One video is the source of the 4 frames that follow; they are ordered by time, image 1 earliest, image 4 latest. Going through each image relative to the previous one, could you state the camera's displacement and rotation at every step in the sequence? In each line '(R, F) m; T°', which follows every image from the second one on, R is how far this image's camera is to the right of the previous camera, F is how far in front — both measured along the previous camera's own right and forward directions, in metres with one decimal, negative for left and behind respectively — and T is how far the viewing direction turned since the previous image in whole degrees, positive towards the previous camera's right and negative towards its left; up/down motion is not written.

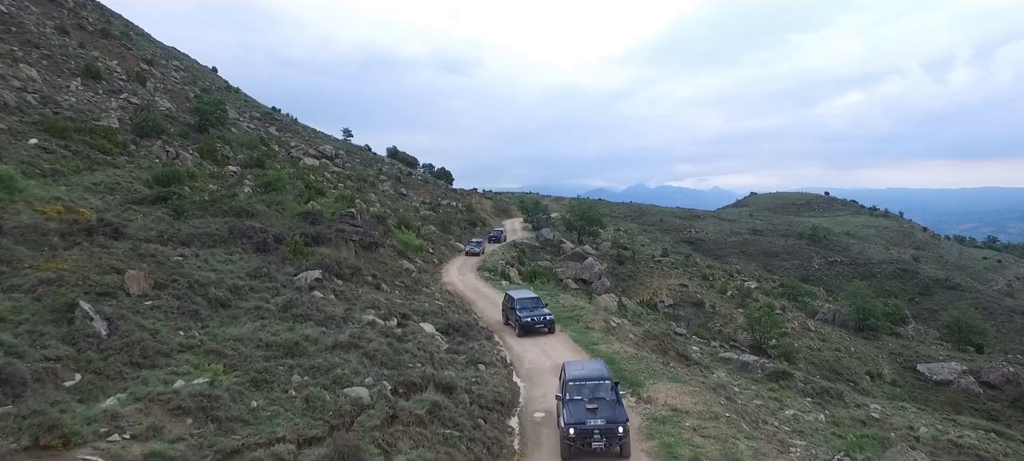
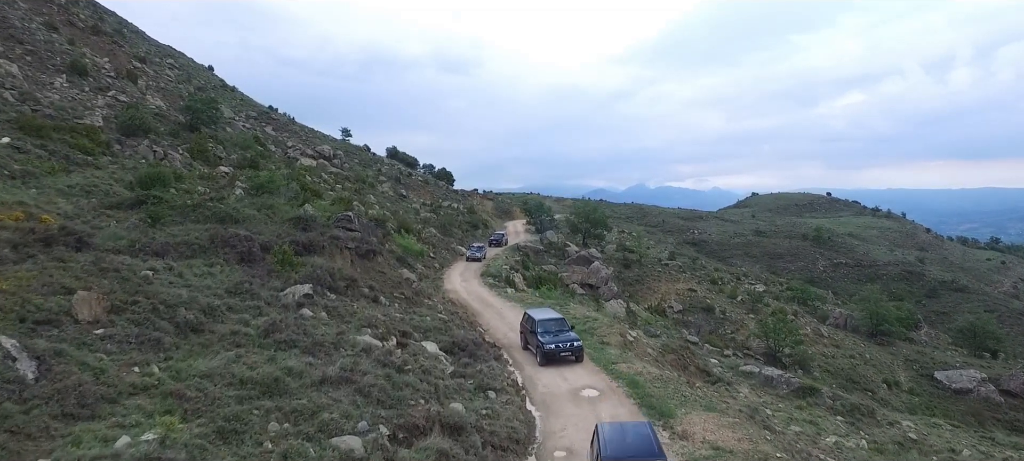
(-0.3, +1.3) m; 0°
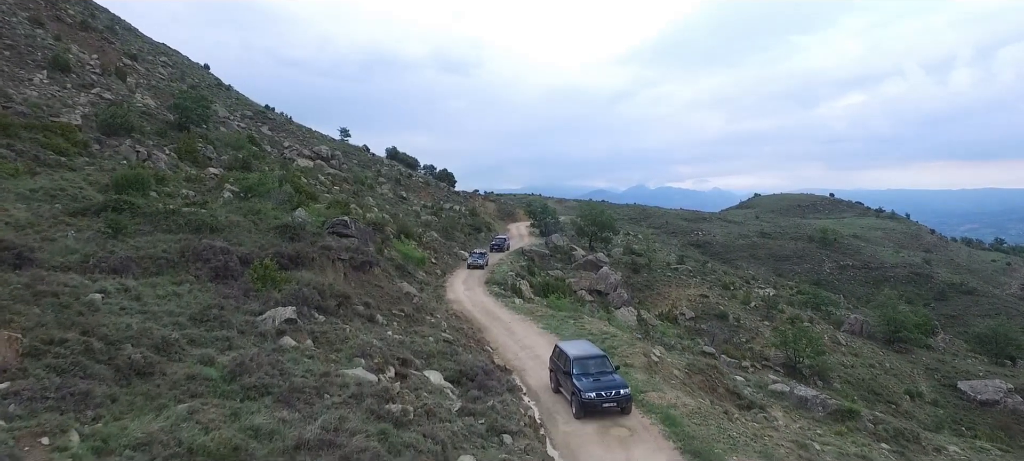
(-0.3, +1.6) m; 0°
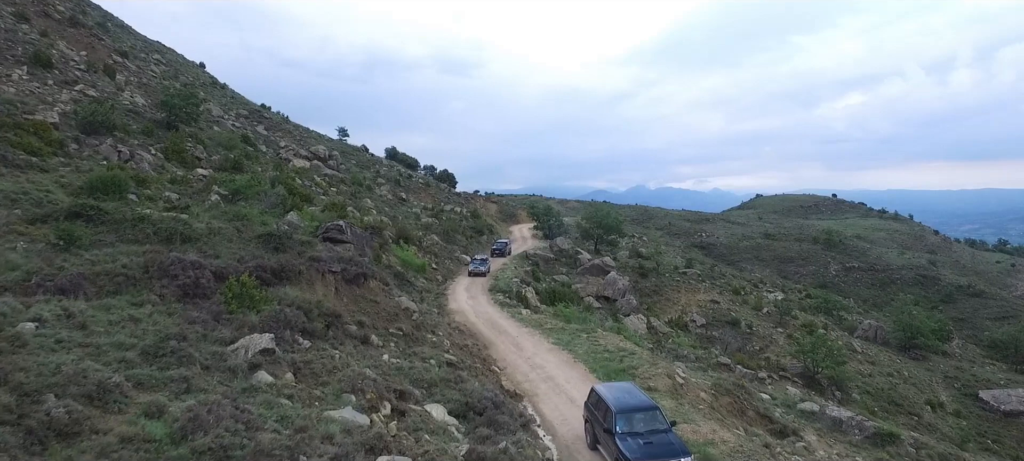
(-0.3, +1.4) m; 0°
